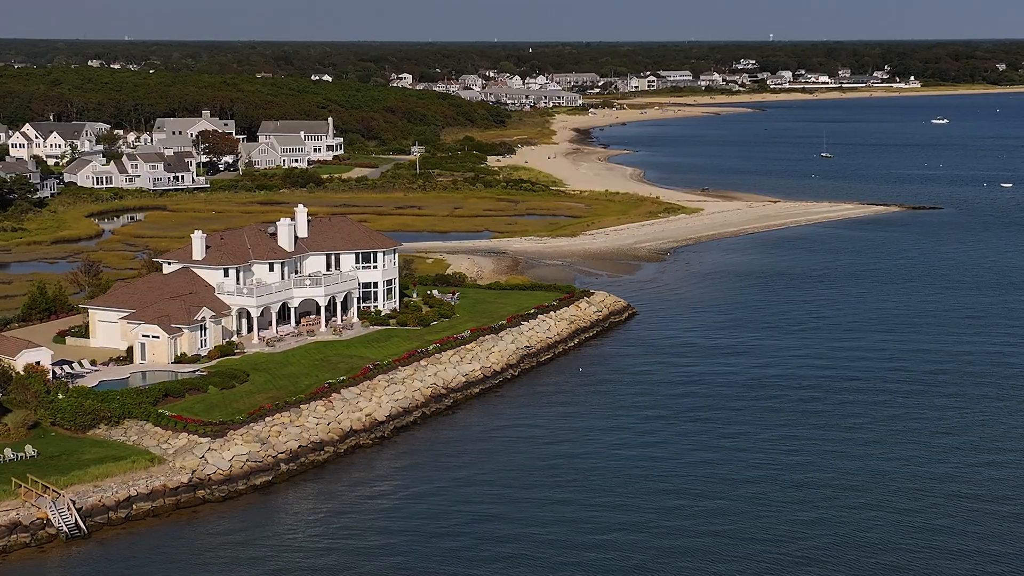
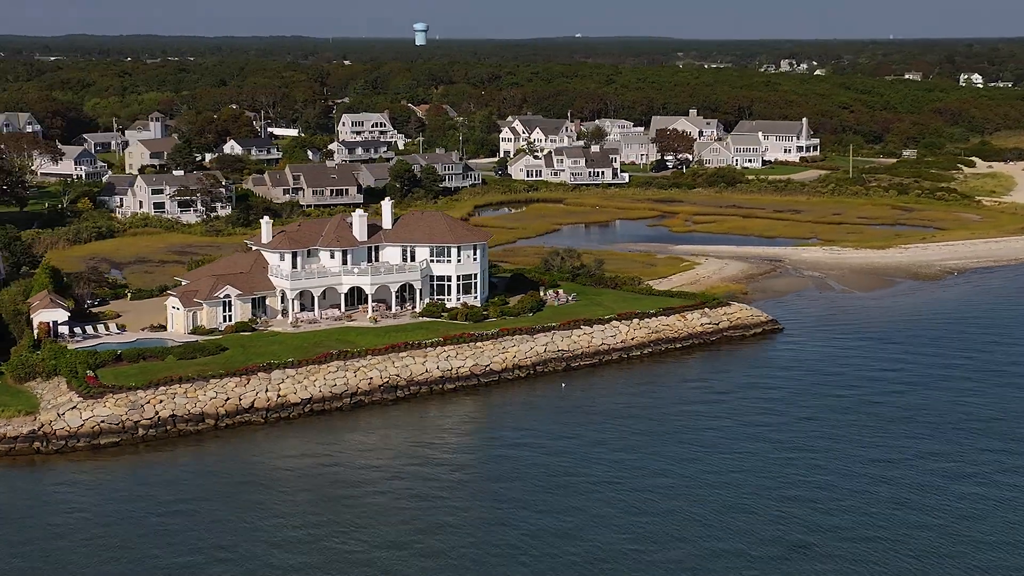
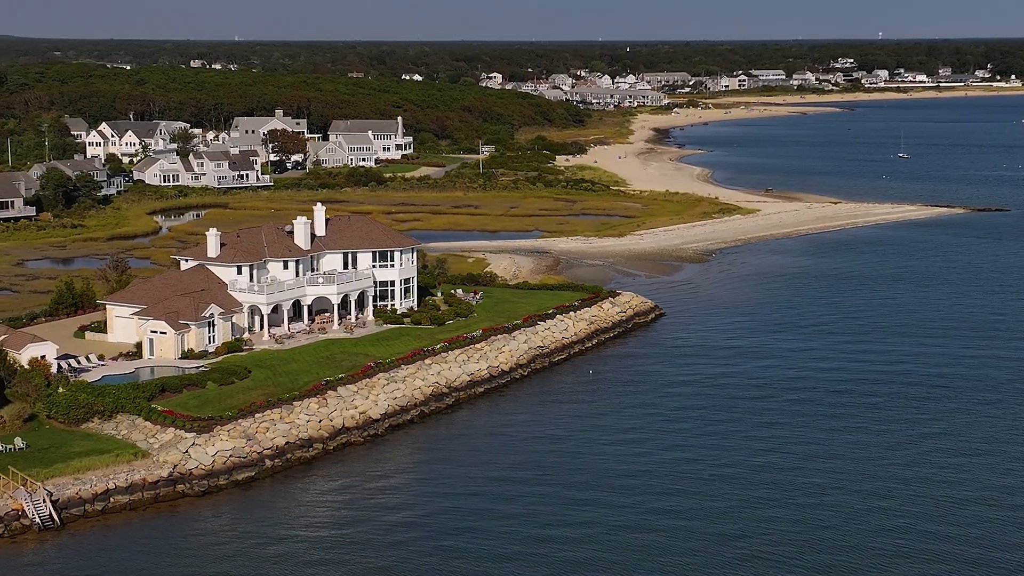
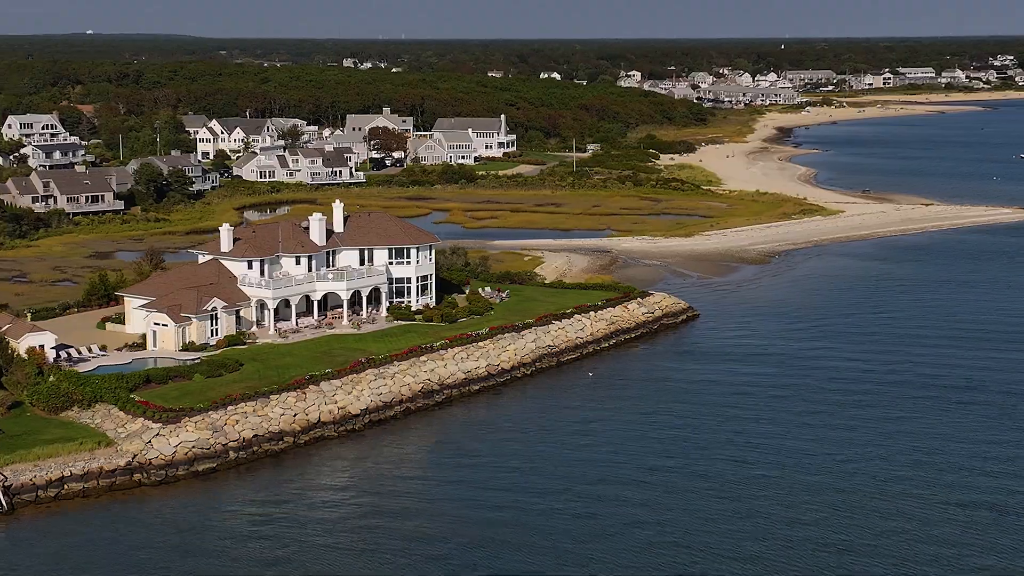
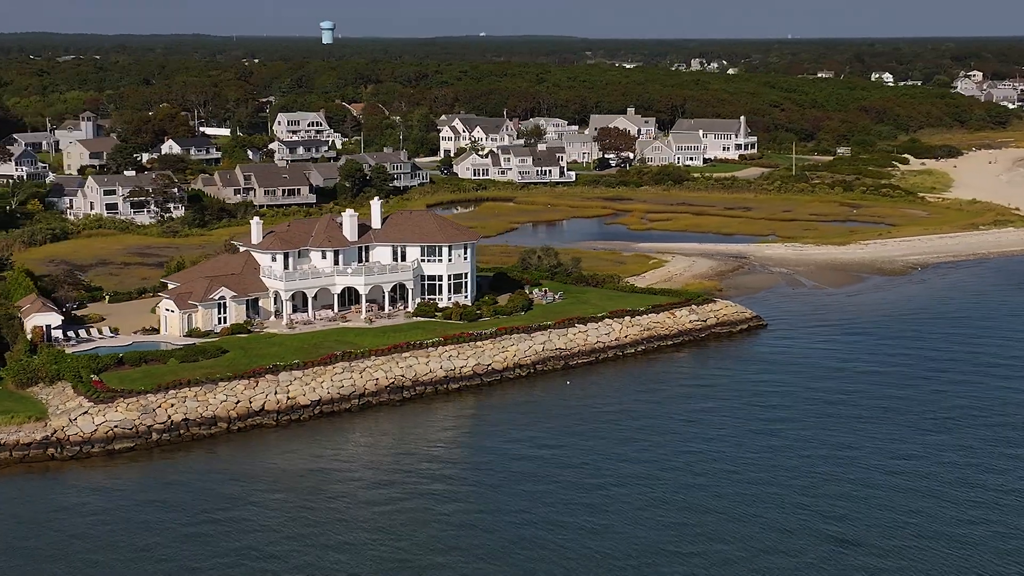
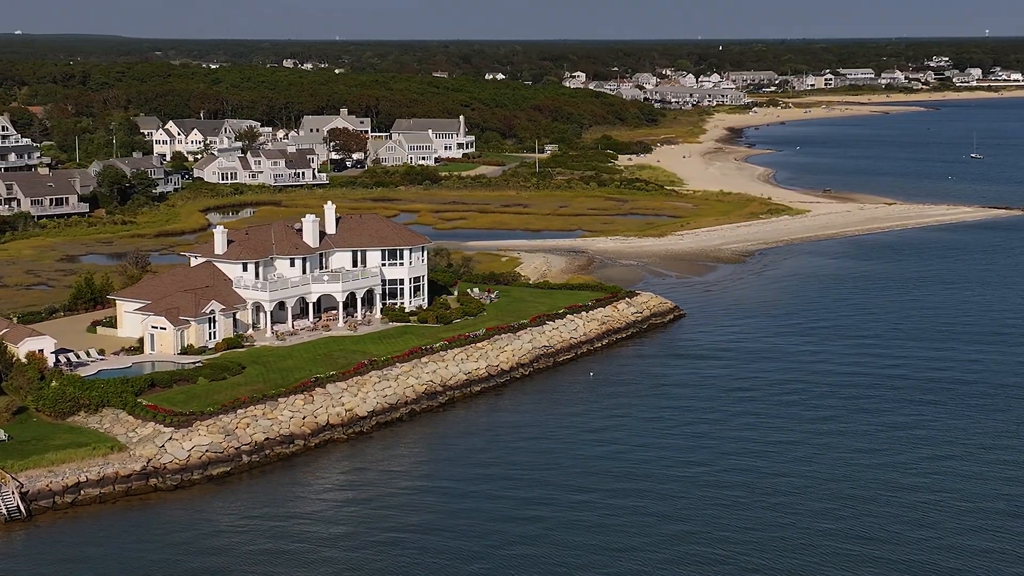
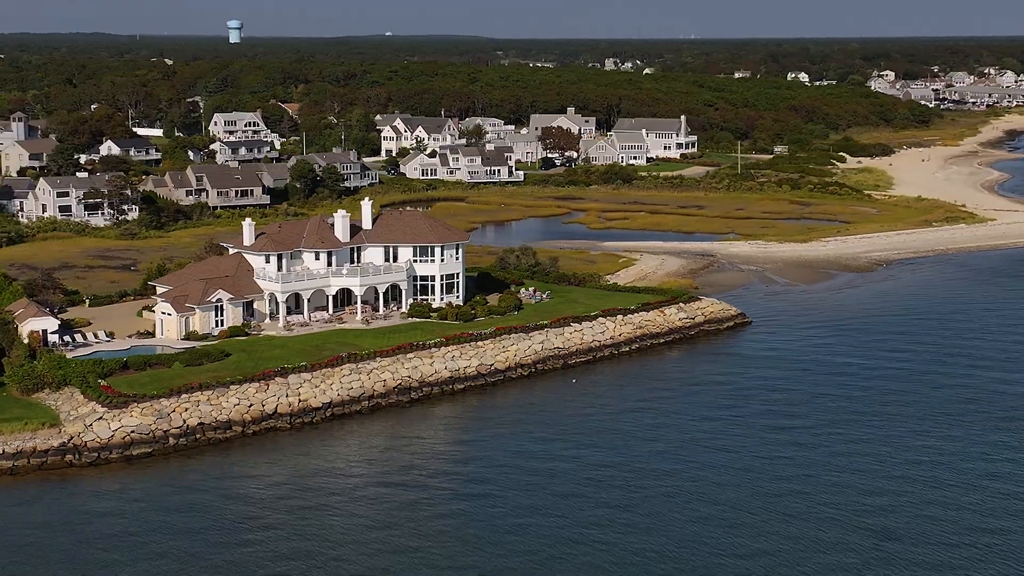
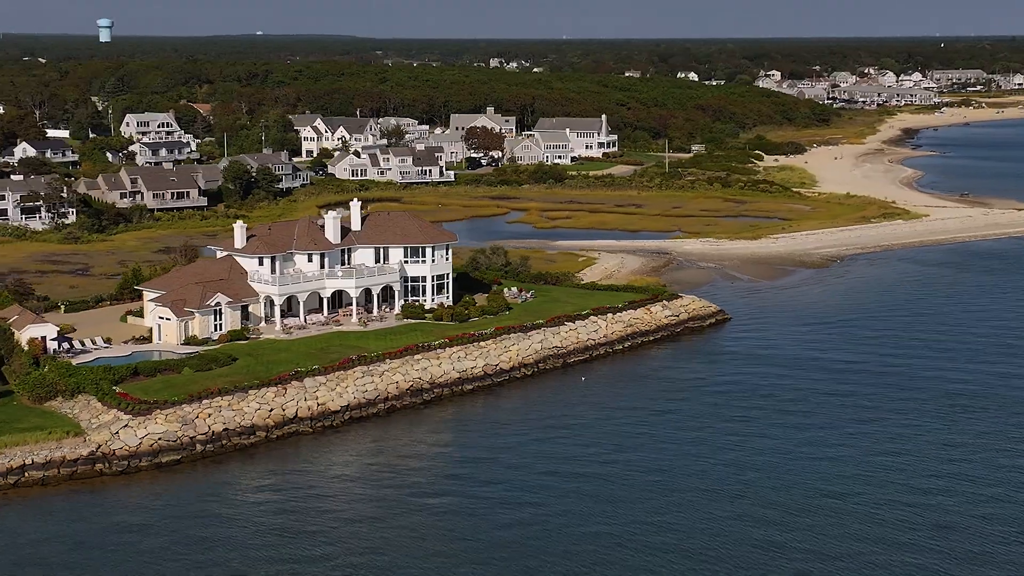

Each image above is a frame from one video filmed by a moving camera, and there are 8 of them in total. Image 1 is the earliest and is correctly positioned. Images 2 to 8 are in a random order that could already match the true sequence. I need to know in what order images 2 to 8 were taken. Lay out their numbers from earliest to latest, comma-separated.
3, 6, 4, 8, 7, 5, 2
